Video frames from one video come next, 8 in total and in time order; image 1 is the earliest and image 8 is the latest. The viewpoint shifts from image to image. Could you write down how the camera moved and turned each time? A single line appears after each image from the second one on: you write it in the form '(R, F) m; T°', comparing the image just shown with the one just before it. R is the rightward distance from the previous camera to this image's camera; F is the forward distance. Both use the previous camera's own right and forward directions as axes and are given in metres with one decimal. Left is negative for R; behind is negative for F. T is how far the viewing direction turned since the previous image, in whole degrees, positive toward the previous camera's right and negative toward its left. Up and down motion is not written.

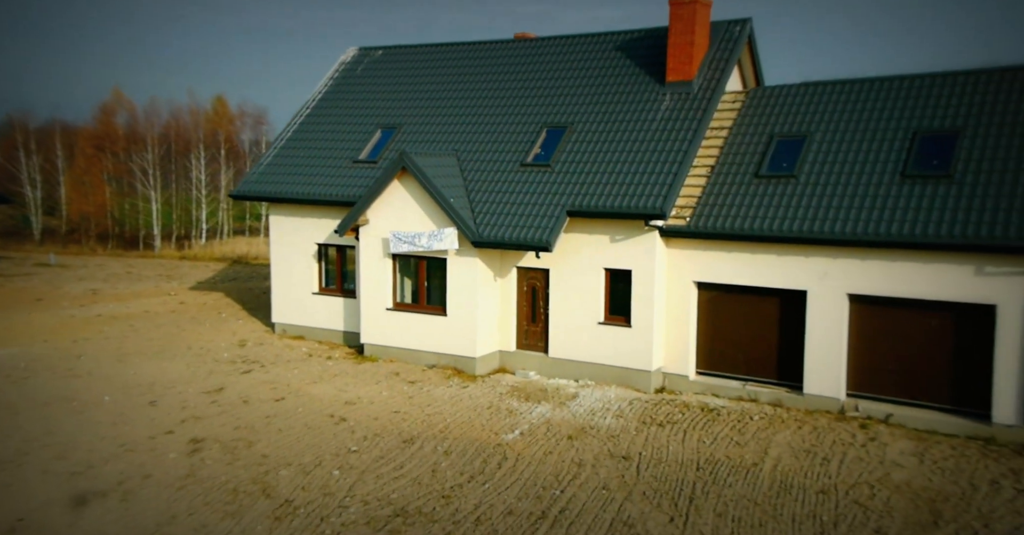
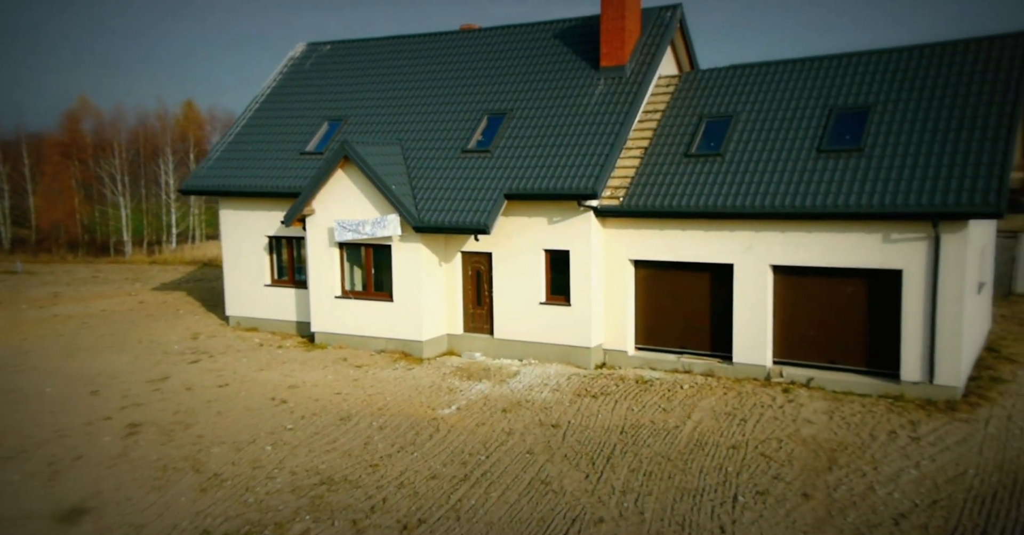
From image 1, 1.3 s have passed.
(+0.5, -0.4) m; +3°
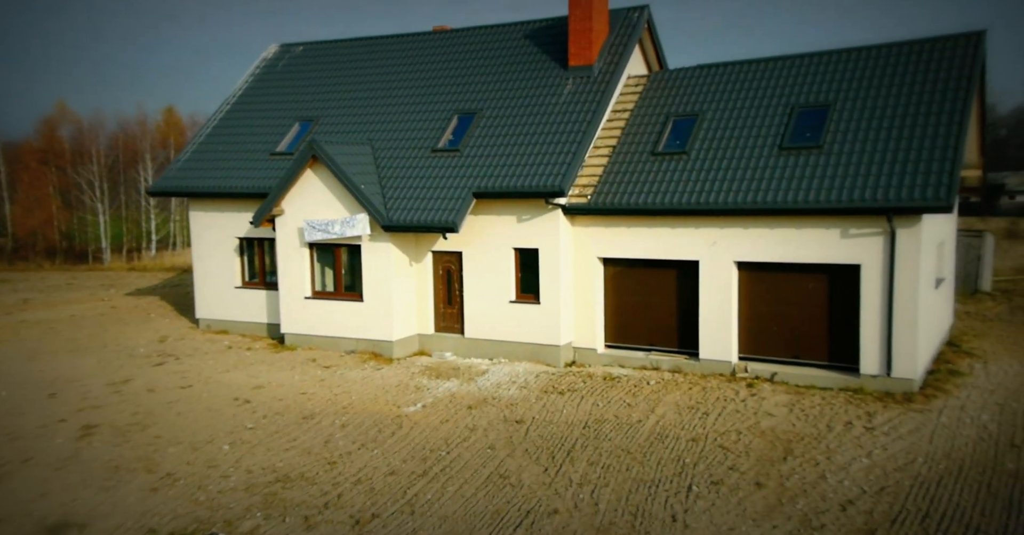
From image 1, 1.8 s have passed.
(+0.2, 0.0) m; +1°
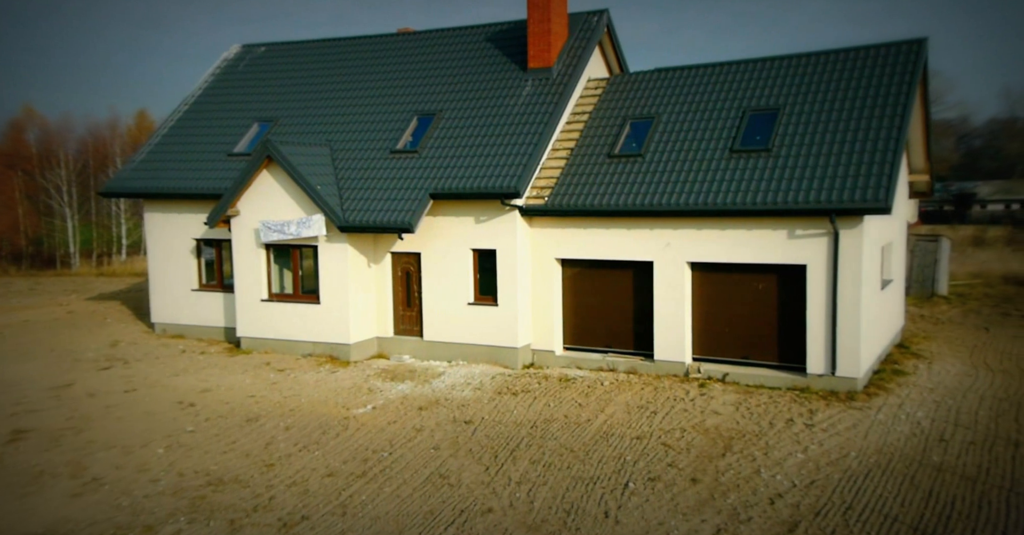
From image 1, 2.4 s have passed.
(+0.3, 0.0) m; +2°
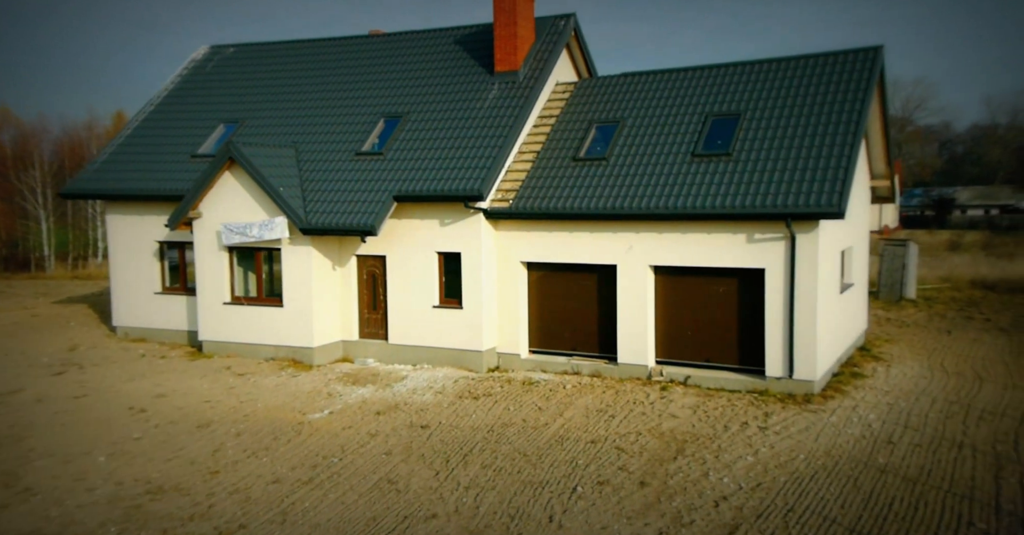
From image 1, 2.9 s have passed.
(+0.3, +0.1) m; +2°
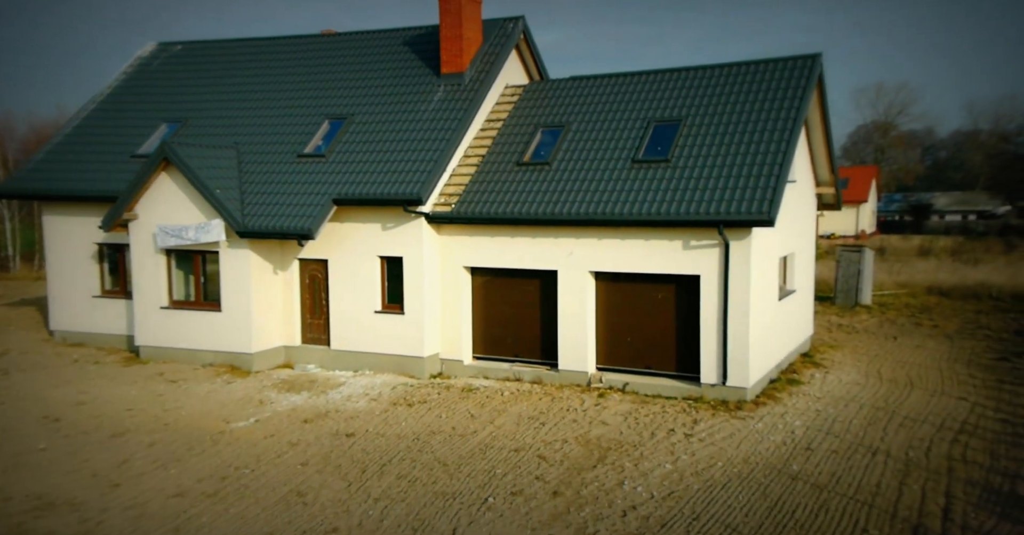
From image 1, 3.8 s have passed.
(+0.5, +0.1) m; +2°
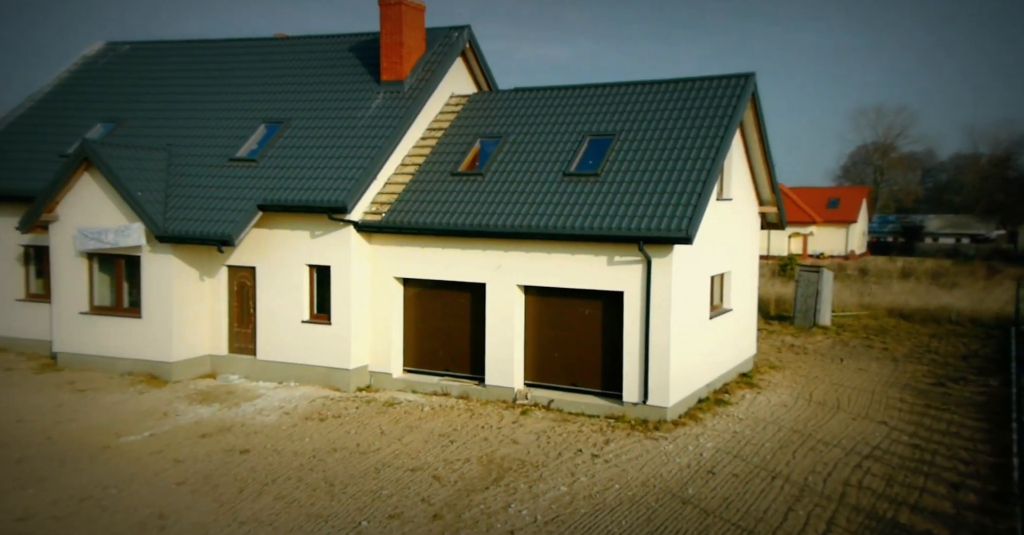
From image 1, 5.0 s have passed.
(+0.8, +0.3) m; +2°
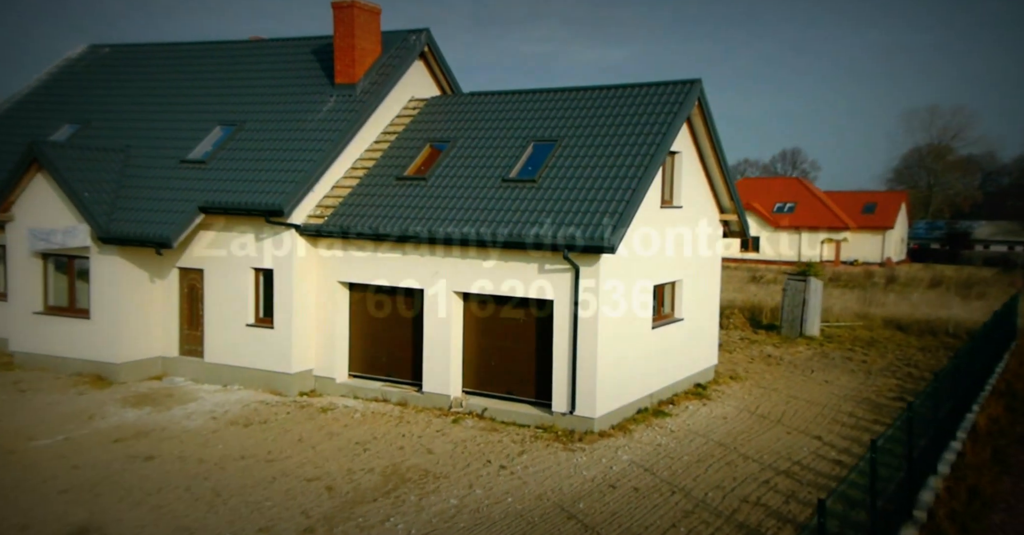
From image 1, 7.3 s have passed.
(+1.1, +0.1) m; 0°
